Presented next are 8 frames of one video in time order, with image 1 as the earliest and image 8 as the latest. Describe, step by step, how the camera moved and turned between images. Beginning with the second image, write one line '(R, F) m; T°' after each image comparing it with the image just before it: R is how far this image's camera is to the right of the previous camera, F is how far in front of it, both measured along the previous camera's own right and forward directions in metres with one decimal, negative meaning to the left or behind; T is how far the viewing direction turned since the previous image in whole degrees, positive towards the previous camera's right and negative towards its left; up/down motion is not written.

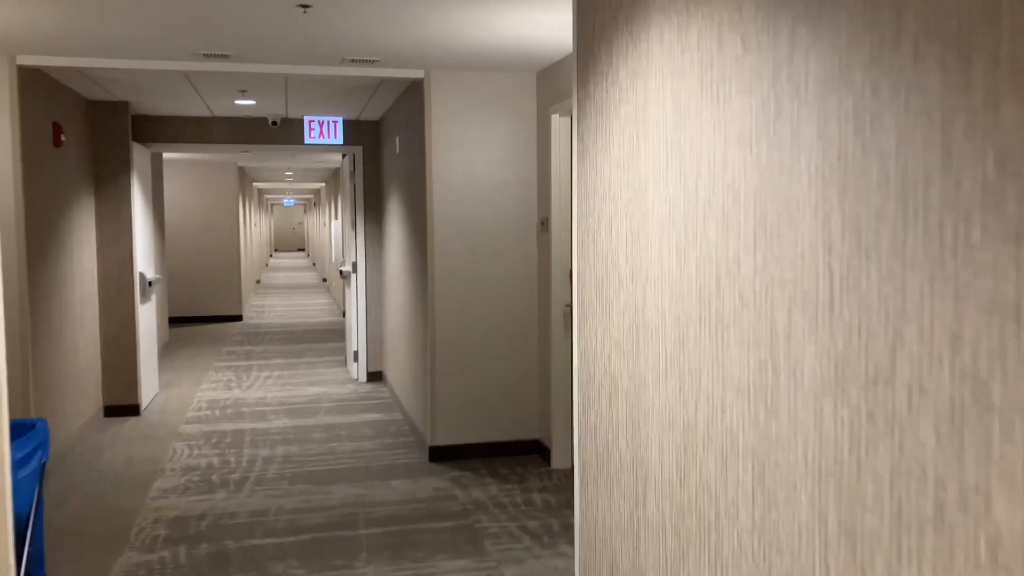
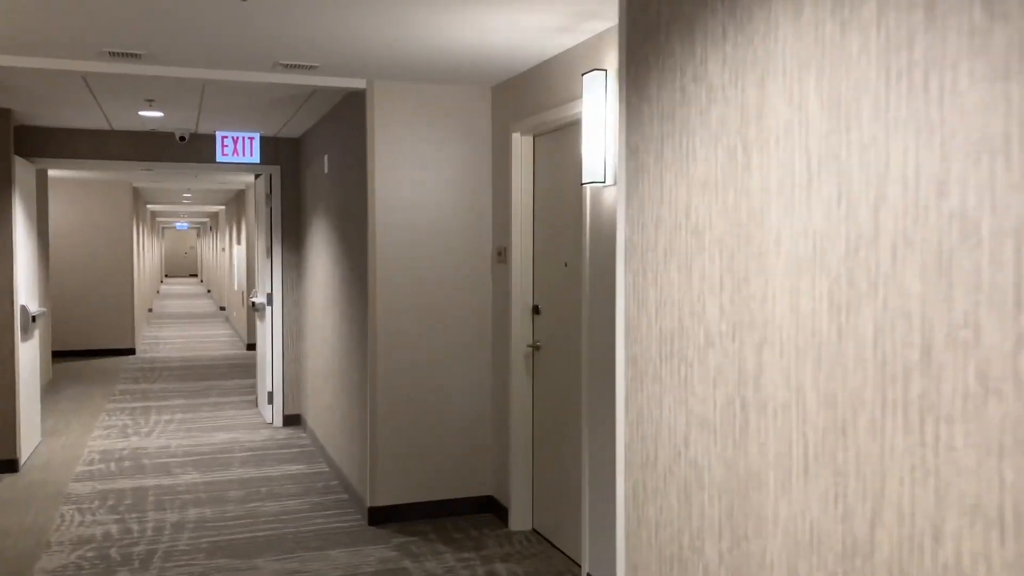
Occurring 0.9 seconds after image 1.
(-0.3, +0.5) m; +6°
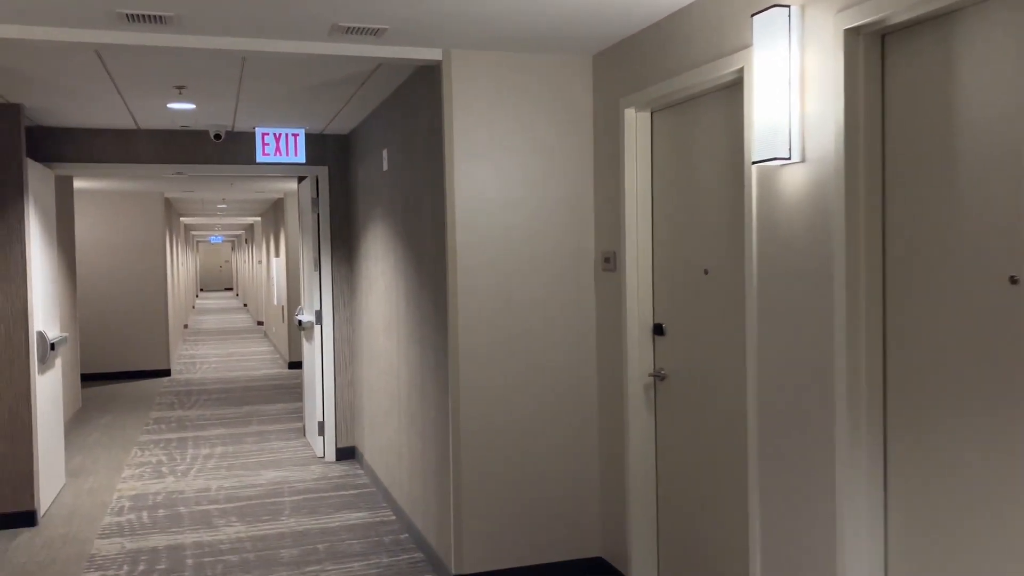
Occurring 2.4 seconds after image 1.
(-0.3, +0.8) m; -2°
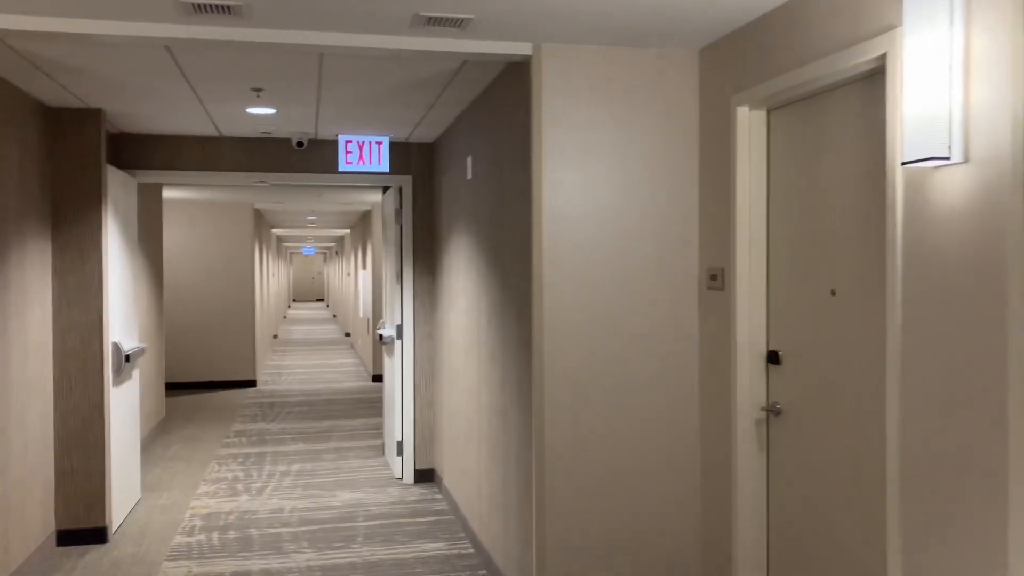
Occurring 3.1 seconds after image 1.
(0.0, +0.3) m; -6°
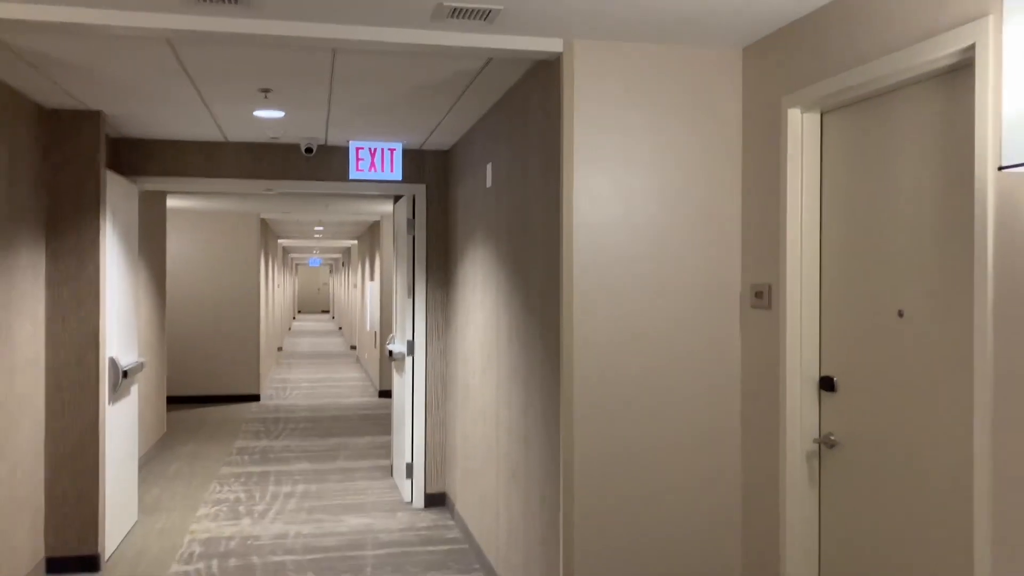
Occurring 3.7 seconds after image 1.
(-0.1, +0.3) m; 0°
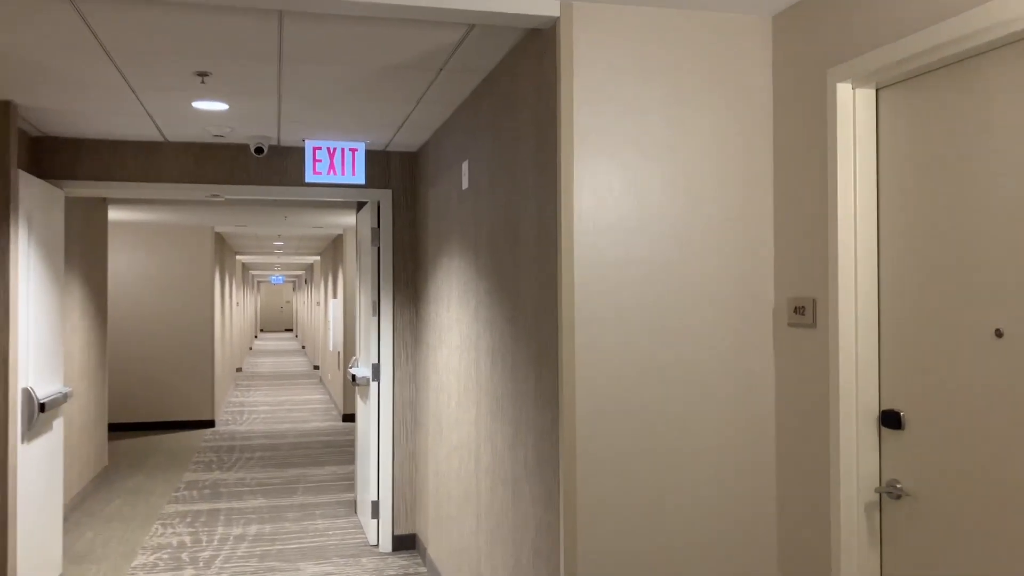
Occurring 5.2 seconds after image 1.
(-0.1, +0.5) m; +2°
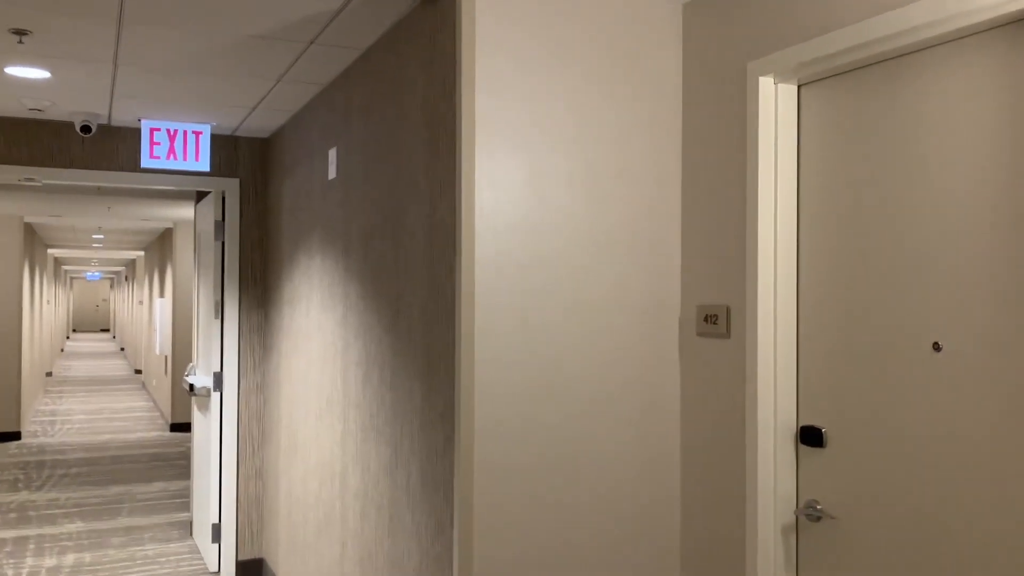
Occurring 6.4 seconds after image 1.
(-0.1, +0.3) m; +10°
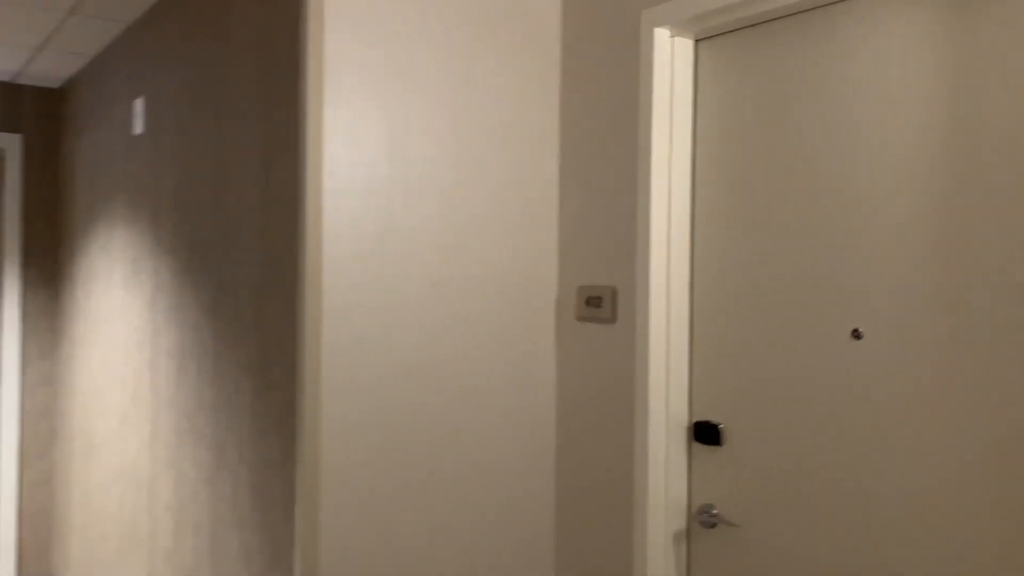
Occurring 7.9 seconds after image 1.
(-0.1, +0.3) m; +11°
